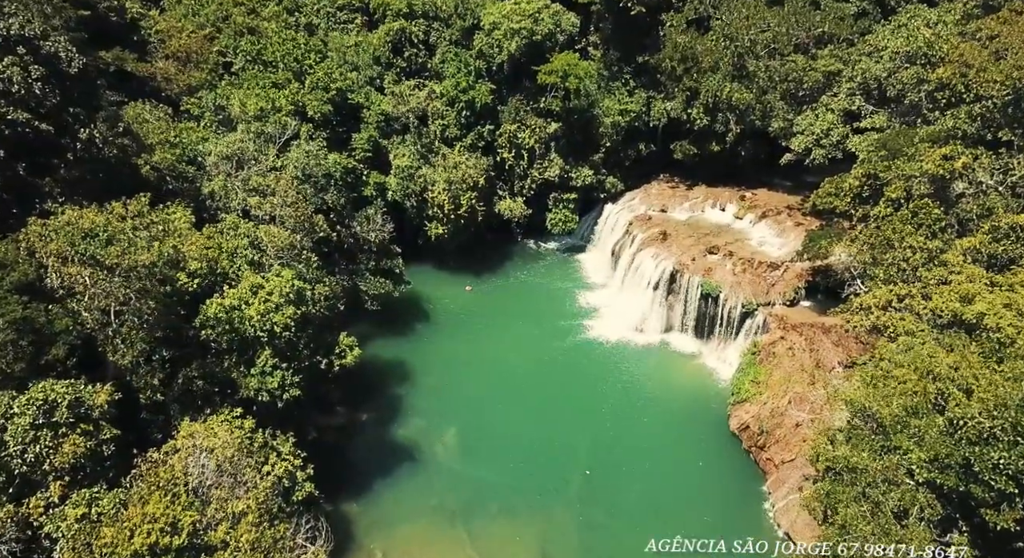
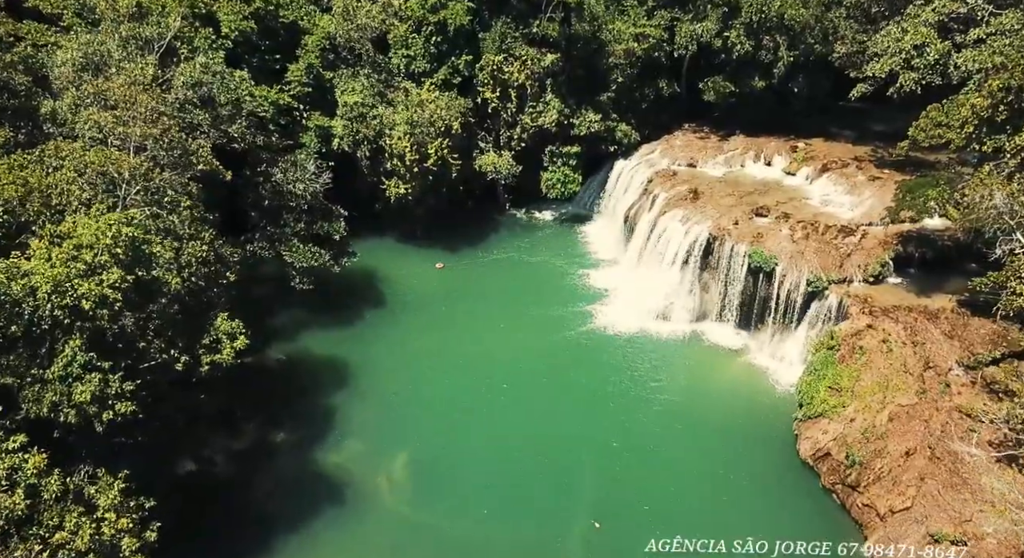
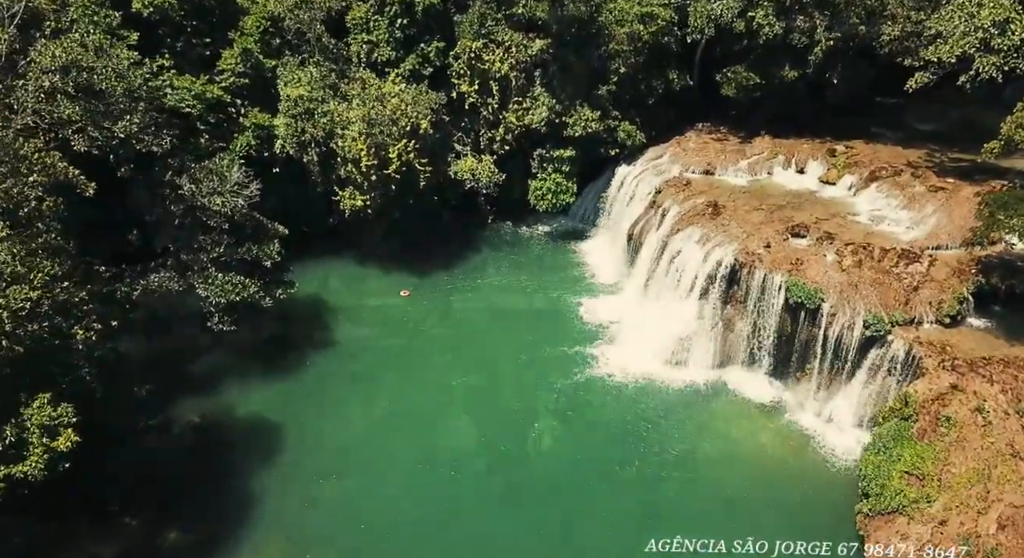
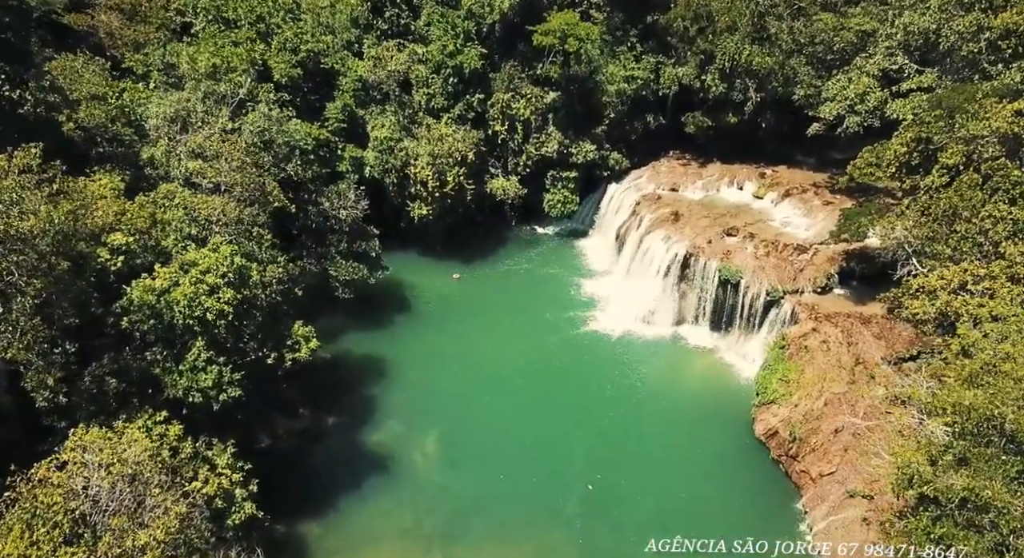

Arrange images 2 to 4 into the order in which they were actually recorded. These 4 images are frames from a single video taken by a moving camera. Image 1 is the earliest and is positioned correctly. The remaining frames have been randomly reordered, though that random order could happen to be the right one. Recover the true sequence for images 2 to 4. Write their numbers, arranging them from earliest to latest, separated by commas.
4, 2, 3
